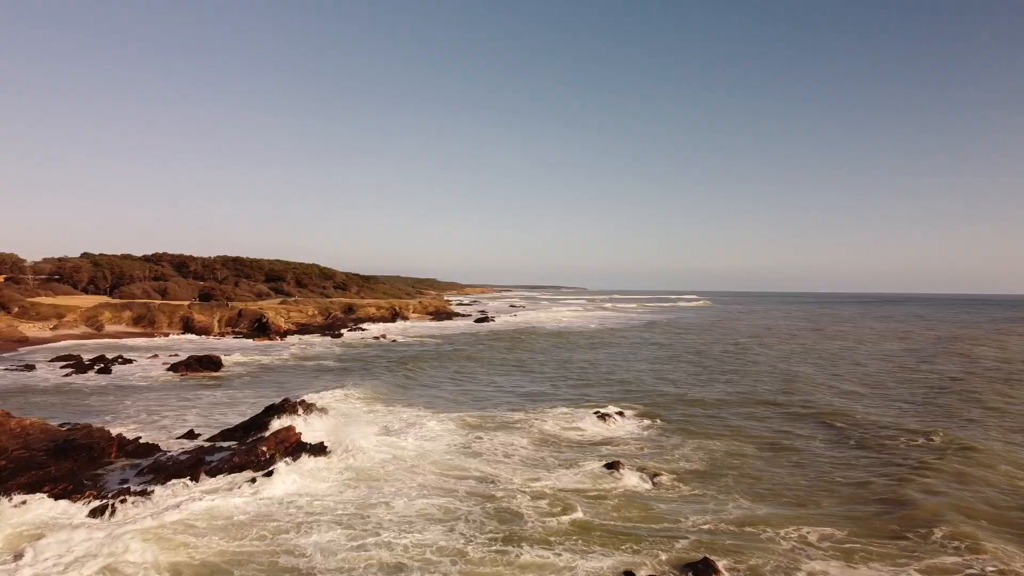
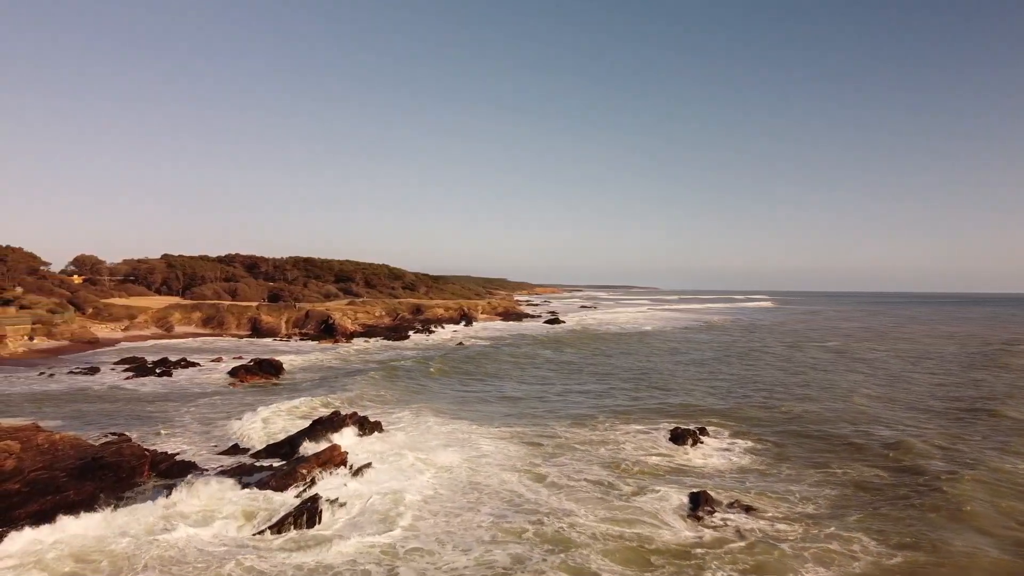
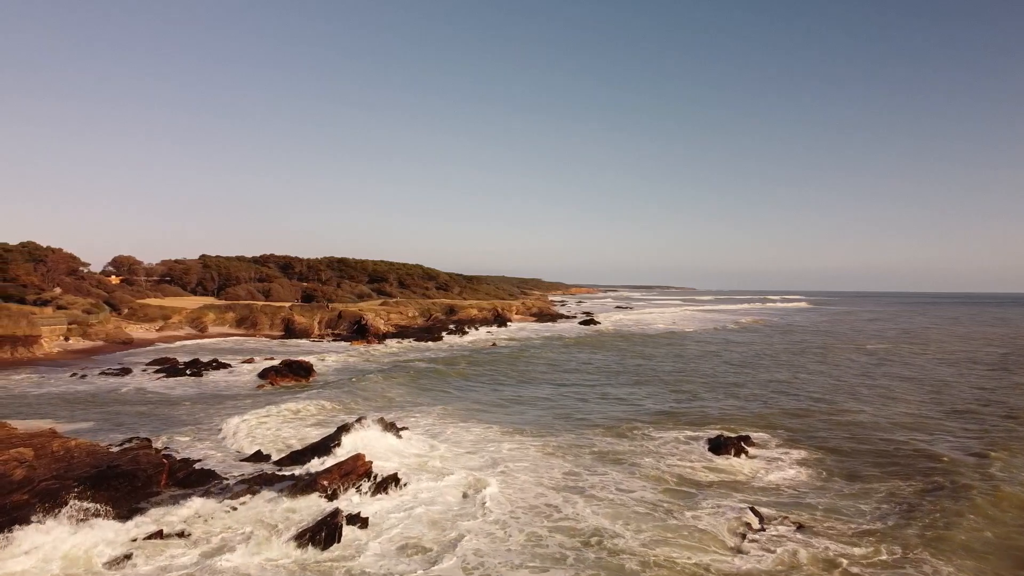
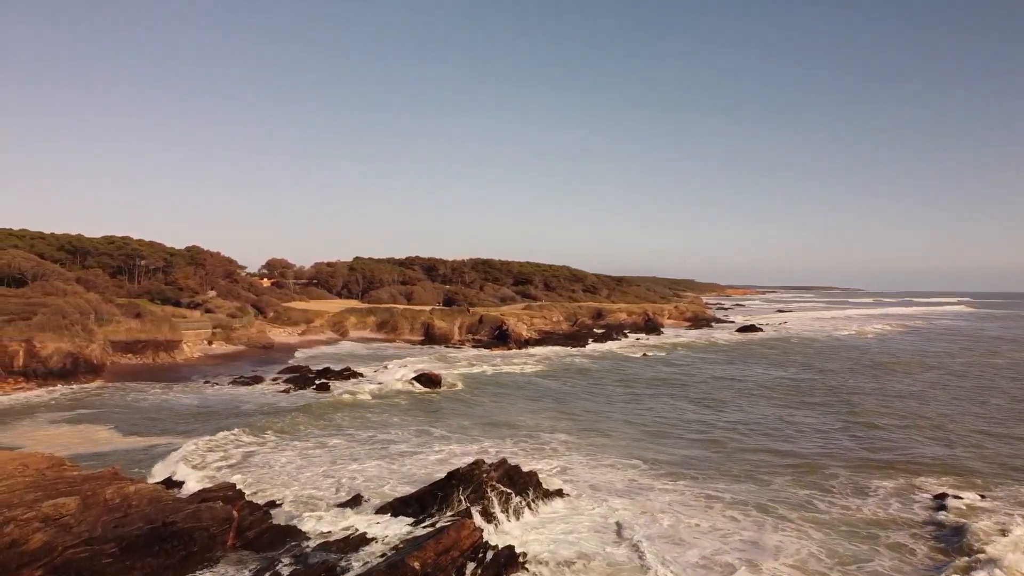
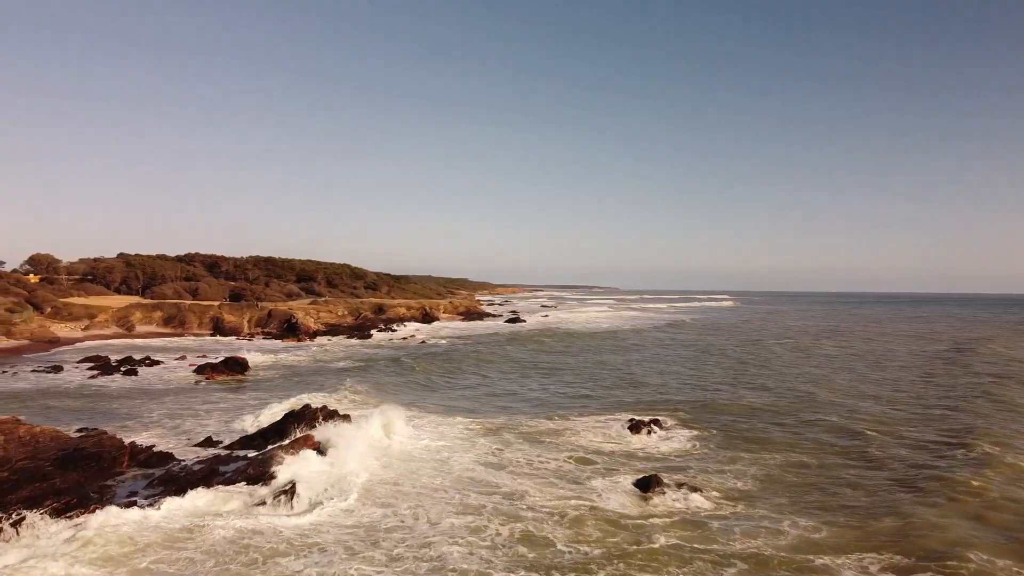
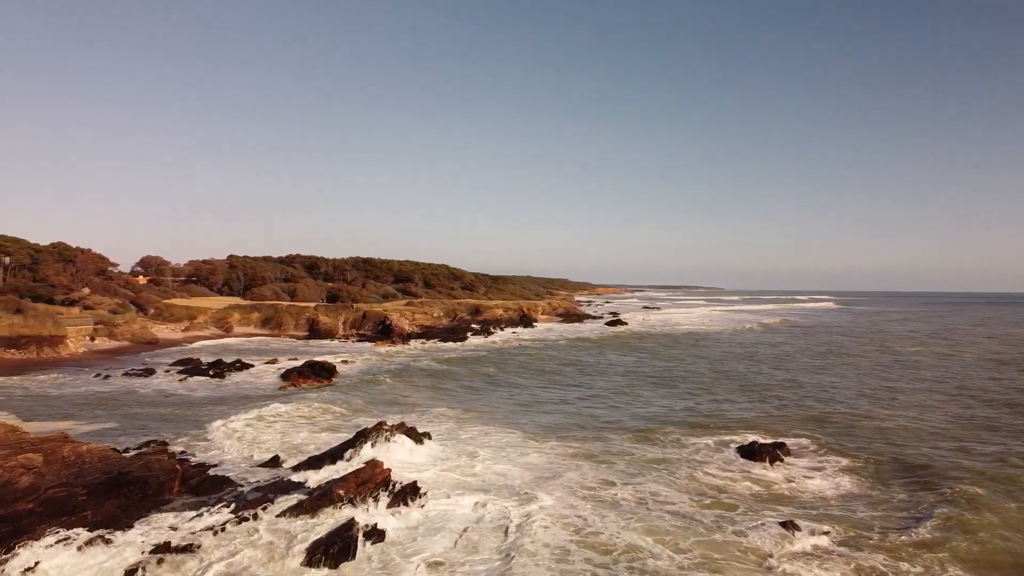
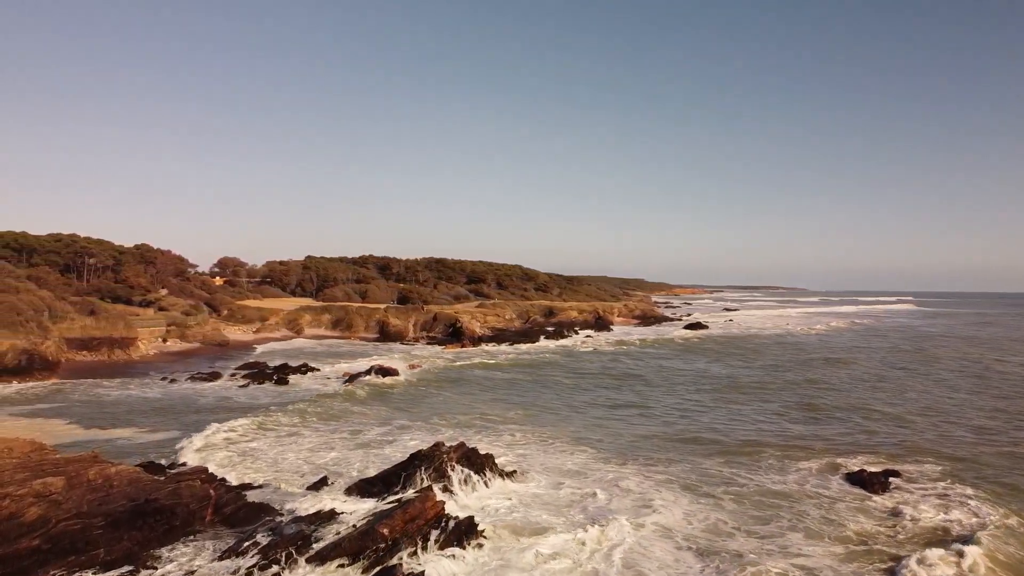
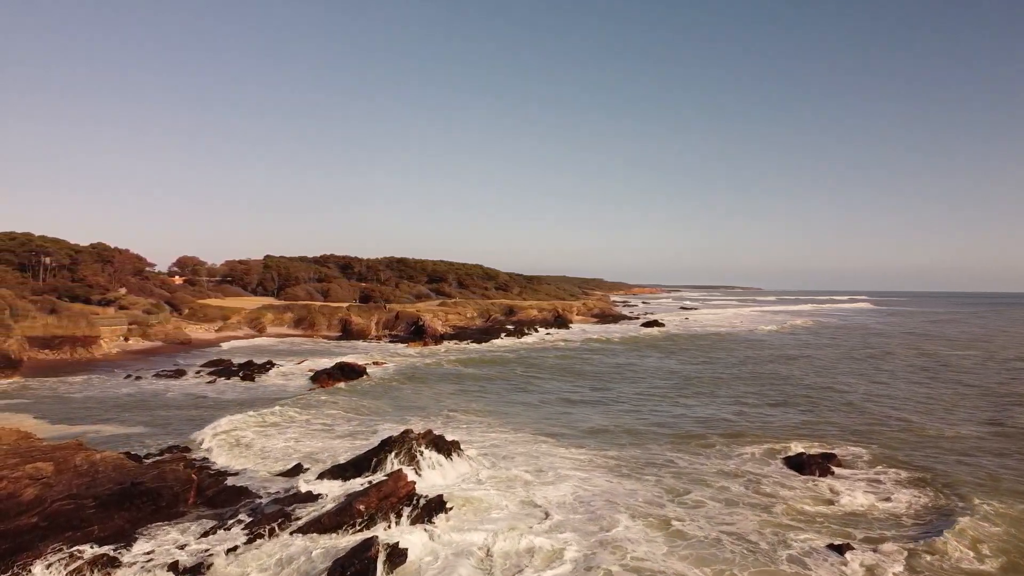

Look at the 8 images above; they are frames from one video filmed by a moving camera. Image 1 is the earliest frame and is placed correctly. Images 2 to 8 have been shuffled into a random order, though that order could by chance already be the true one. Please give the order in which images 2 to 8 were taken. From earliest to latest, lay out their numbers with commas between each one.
5, 2, 3, 6, 8, 7, 4
